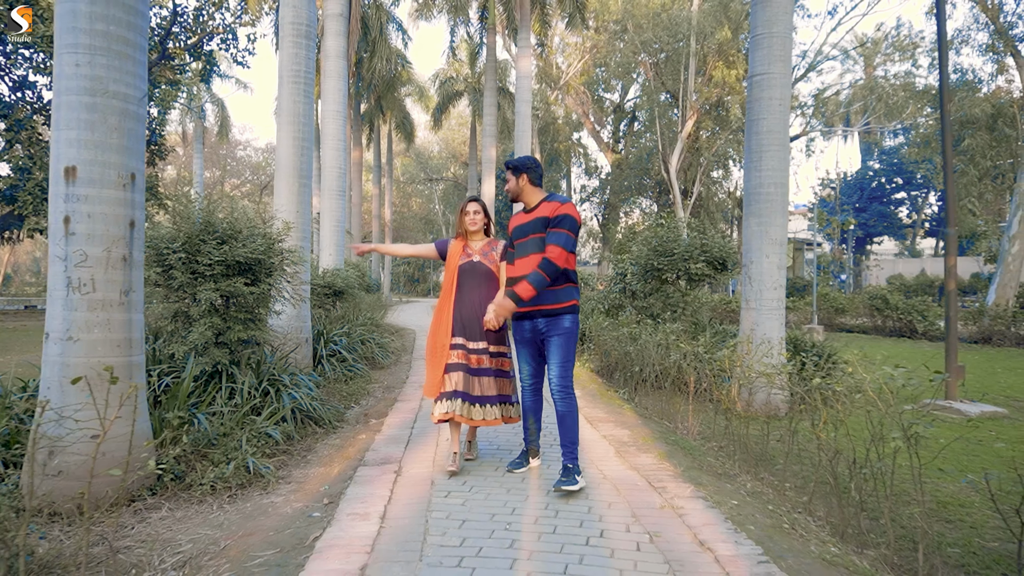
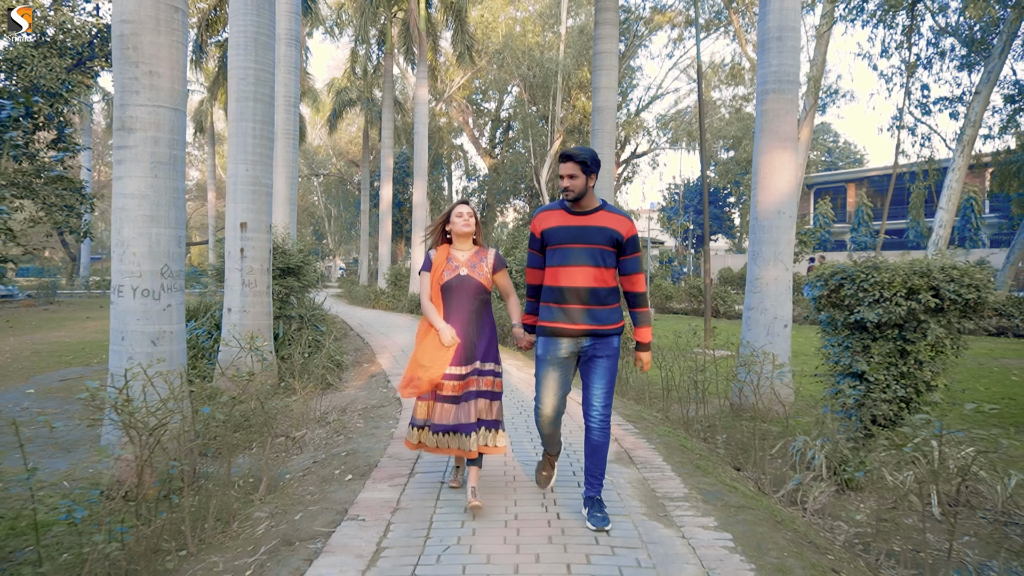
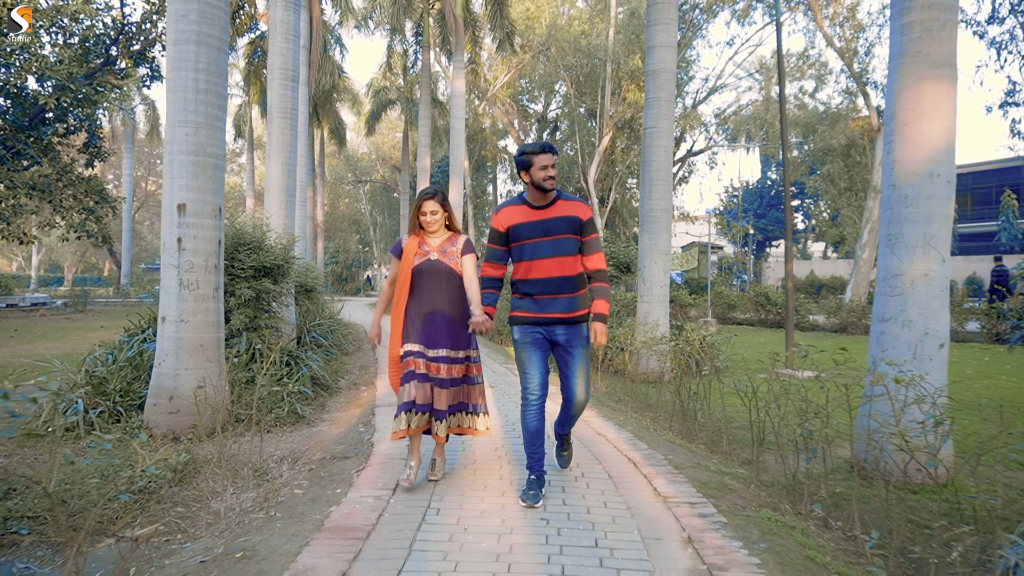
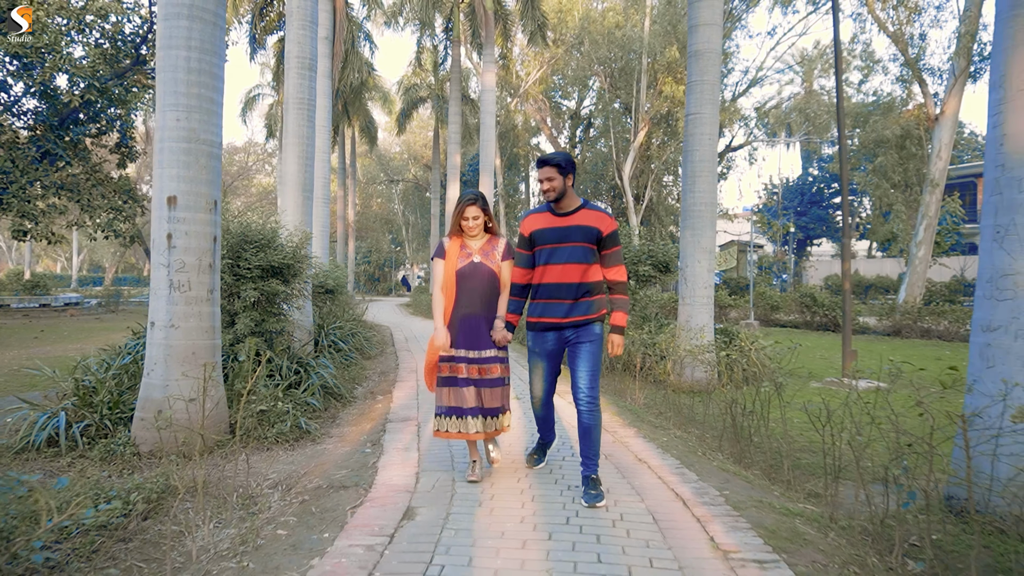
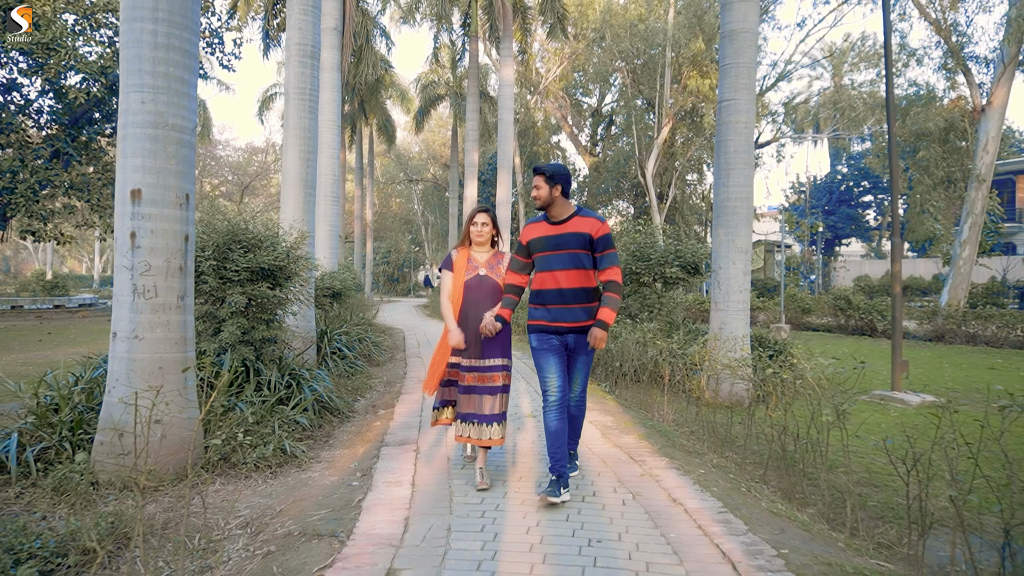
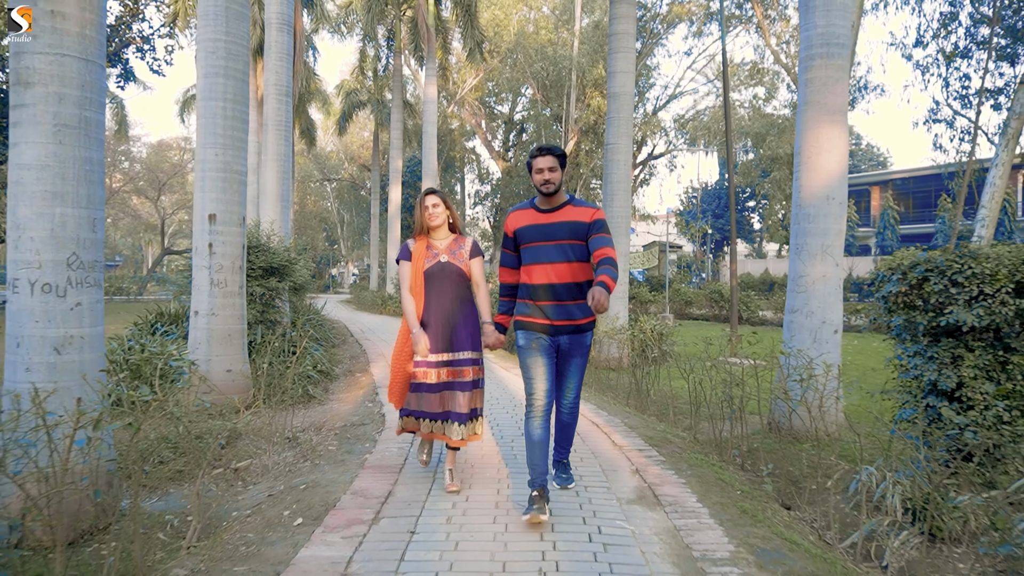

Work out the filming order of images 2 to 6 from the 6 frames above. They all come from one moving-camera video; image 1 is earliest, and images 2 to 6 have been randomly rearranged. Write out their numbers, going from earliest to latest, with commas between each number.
5, 4, 3, 6, 2
